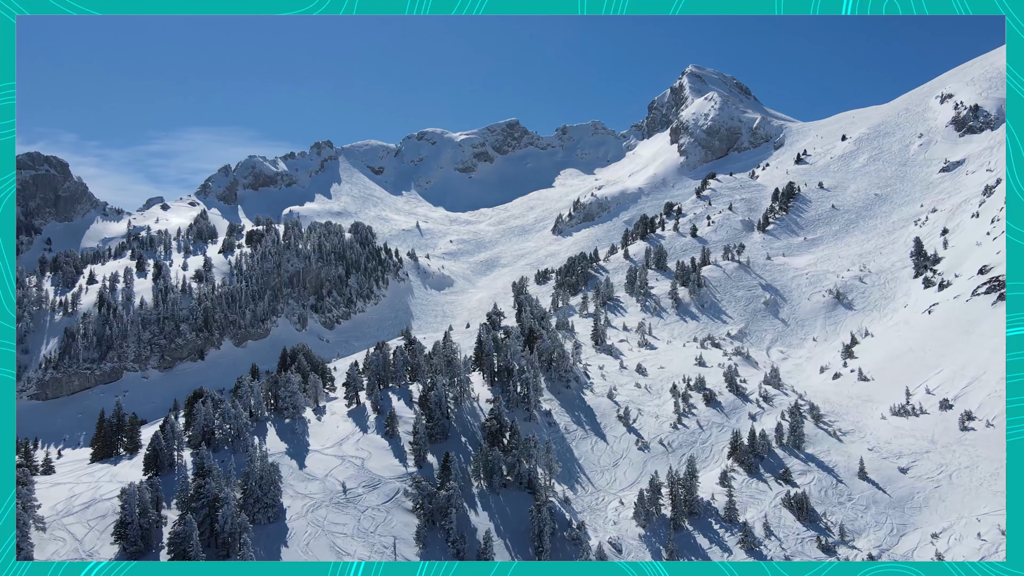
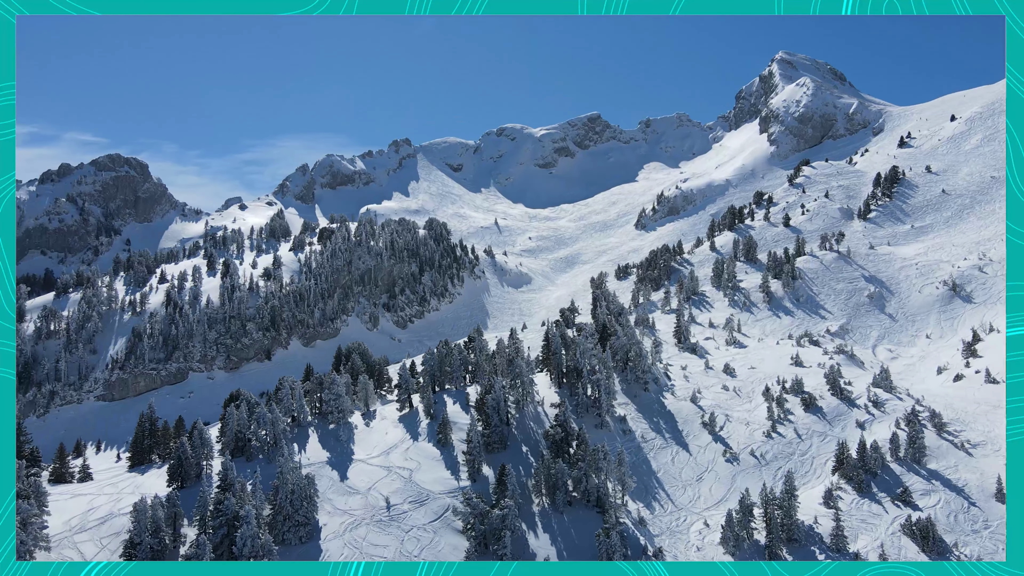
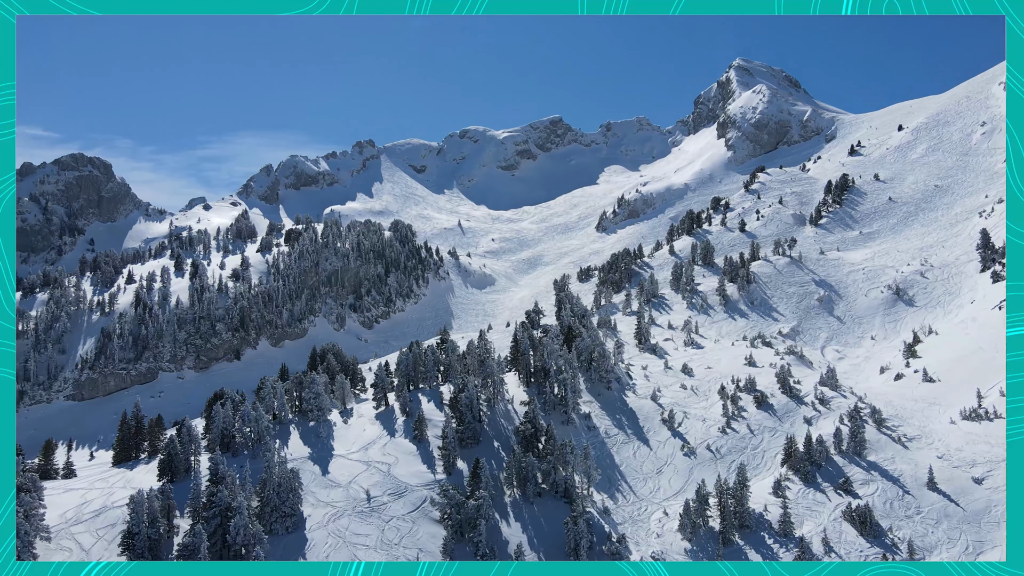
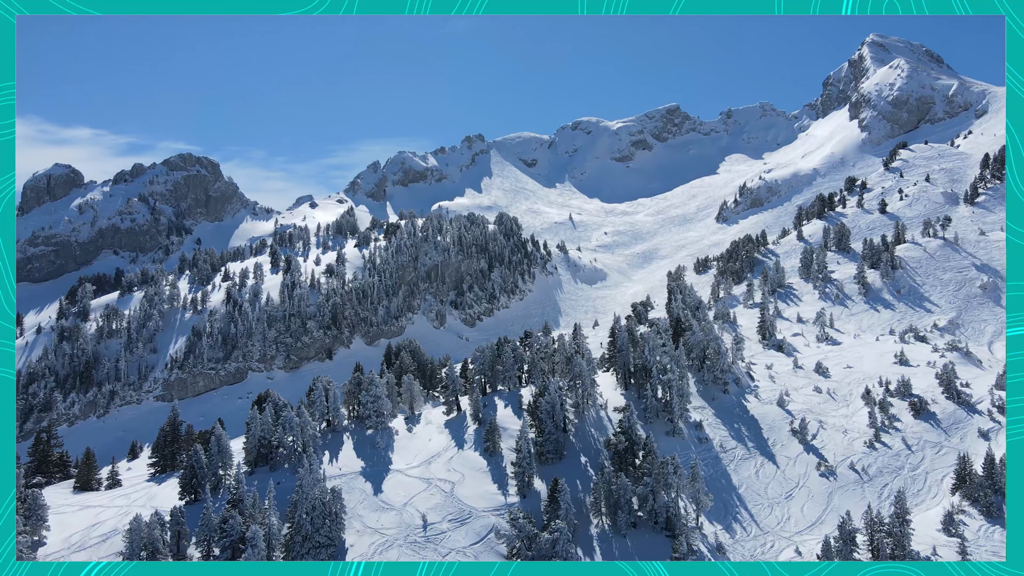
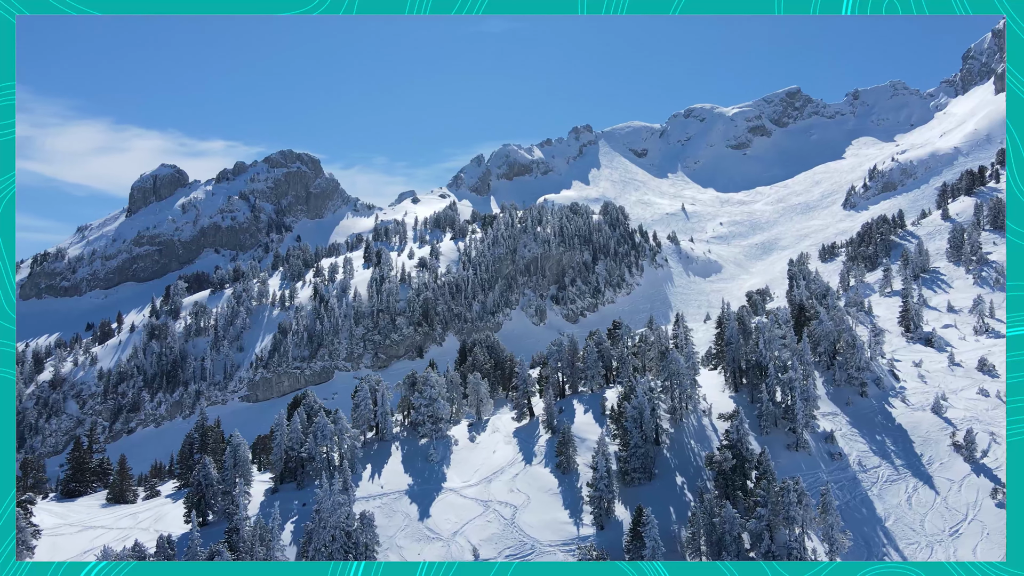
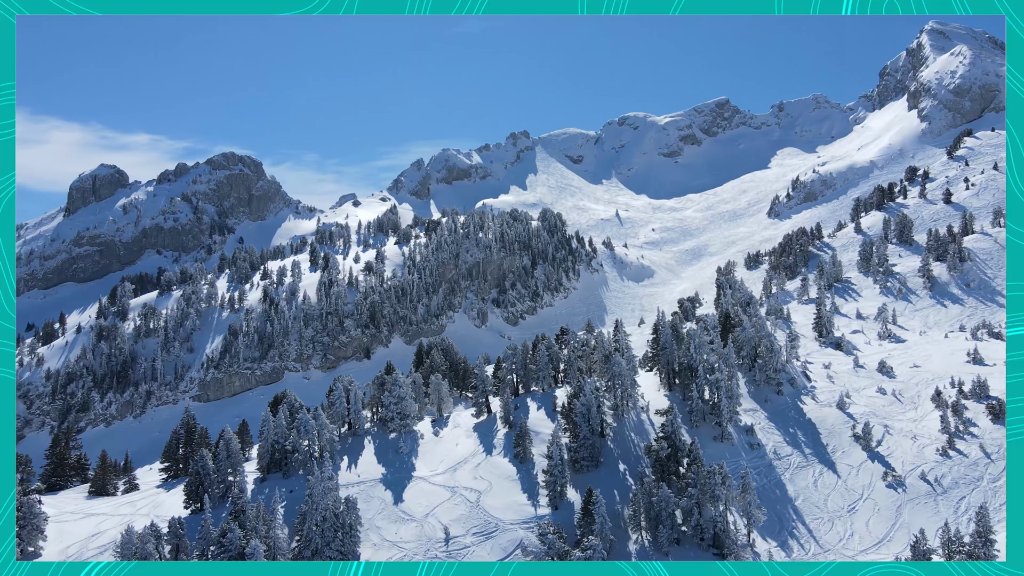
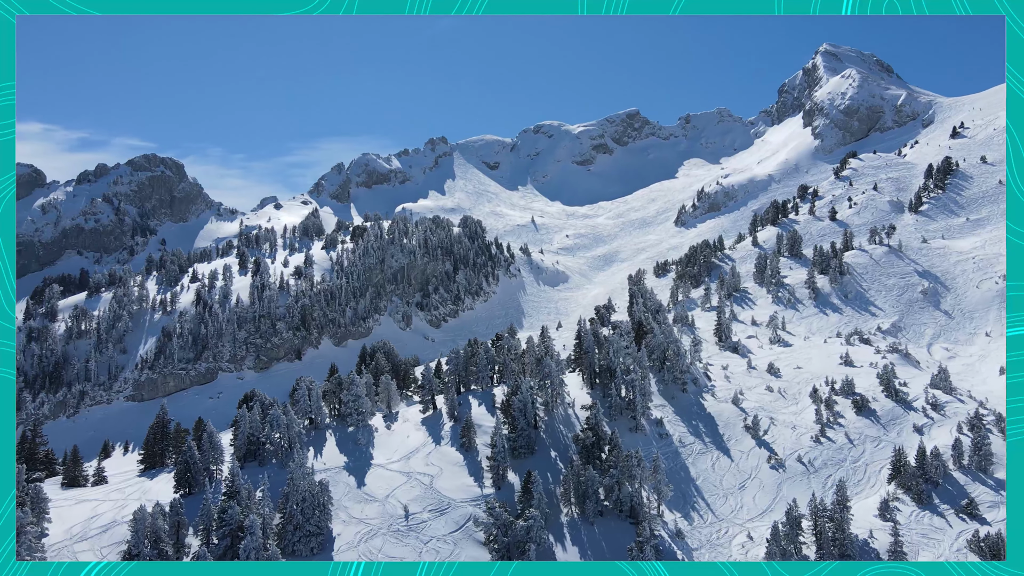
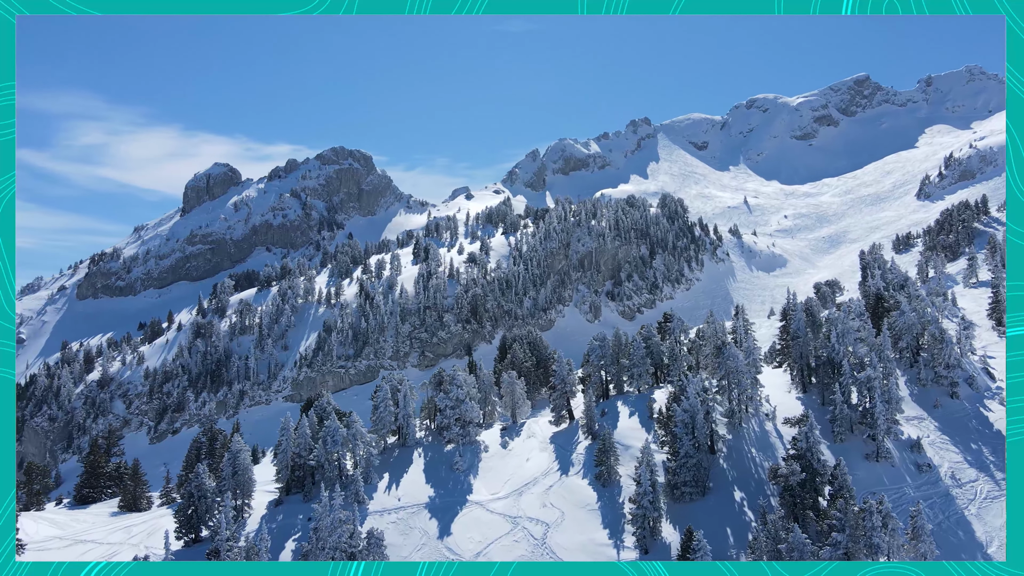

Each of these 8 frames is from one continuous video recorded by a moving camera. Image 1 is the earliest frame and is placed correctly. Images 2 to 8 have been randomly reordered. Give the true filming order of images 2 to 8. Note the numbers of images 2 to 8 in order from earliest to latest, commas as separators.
3, 2, 7, 4, 6, 5, 8
